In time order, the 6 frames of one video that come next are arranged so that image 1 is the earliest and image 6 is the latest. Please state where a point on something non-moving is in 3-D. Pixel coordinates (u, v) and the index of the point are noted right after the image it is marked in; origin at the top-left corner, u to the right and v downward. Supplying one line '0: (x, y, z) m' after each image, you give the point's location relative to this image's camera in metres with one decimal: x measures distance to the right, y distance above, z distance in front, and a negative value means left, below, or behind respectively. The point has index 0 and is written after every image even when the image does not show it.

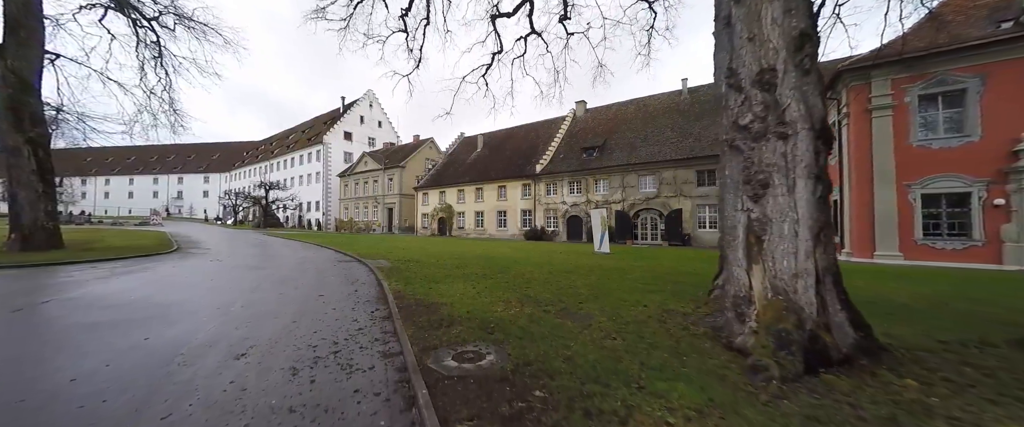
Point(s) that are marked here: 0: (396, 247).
0: (-6.7, -1.9, +17.3) m
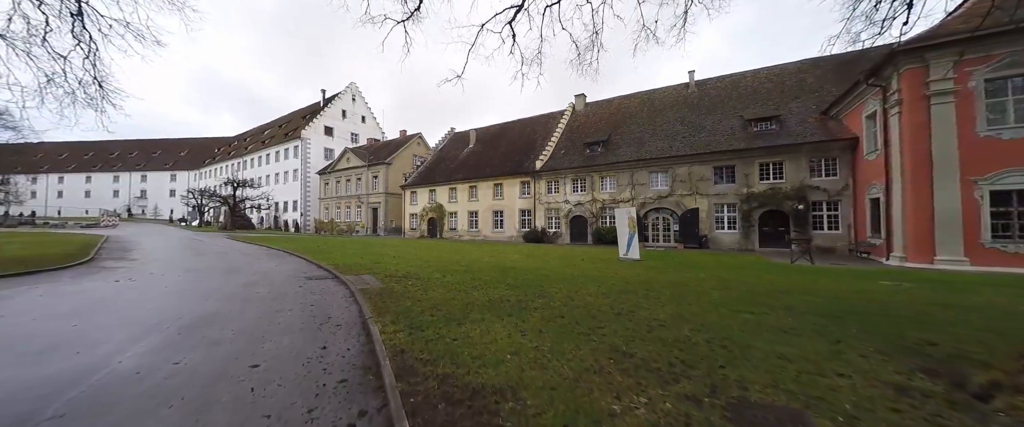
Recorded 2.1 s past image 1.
0: (-6.2, -1.9, +14.4) m
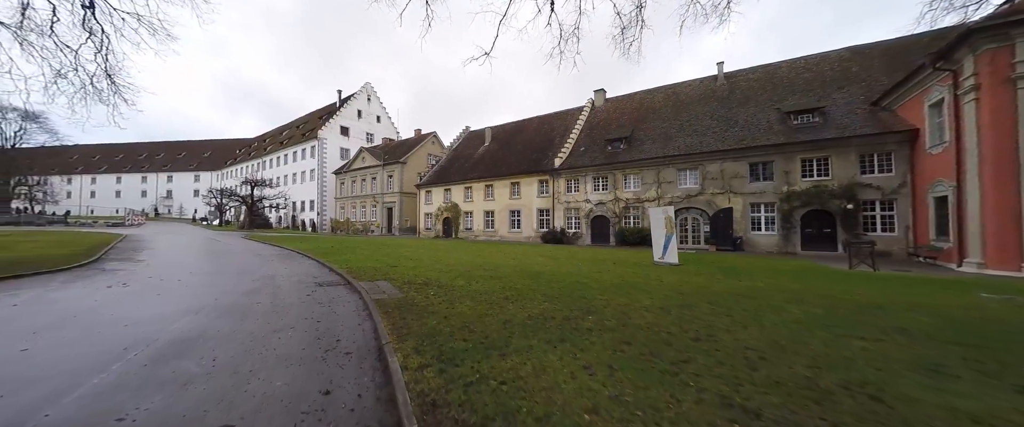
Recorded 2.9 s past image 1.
0: (-5.1, -1.8, +13.6) m
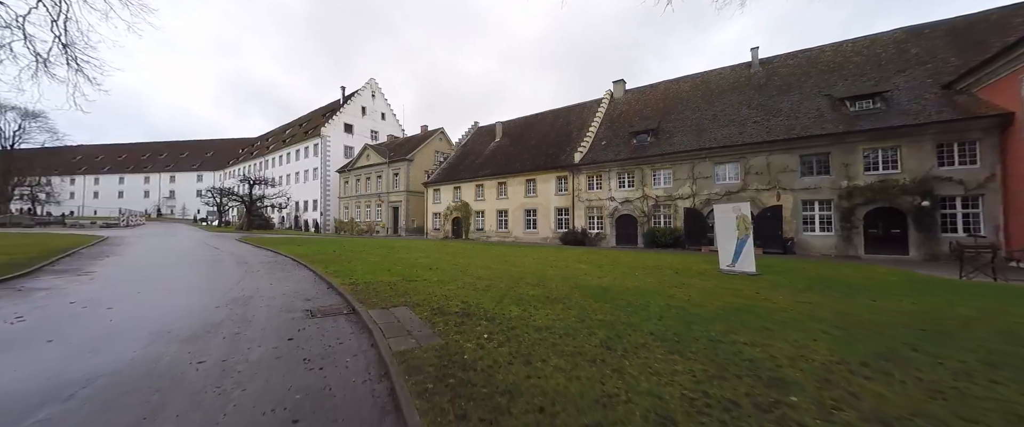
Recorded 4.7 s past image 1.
0: (-3.7, -1.8, +11.4) m
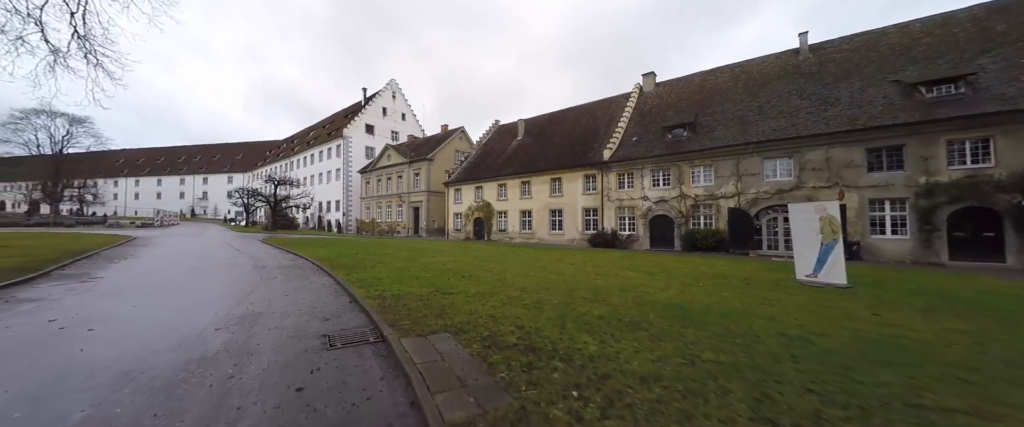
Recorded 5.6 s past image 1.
0: (-2.4, -1.8, +10.3) m
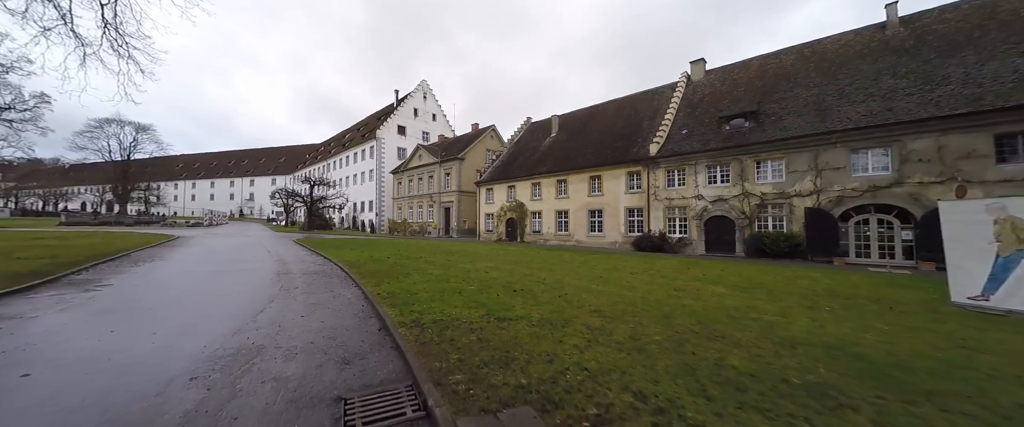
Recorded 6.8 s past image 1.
0: (-0.8, -1.8, +8.9) m
